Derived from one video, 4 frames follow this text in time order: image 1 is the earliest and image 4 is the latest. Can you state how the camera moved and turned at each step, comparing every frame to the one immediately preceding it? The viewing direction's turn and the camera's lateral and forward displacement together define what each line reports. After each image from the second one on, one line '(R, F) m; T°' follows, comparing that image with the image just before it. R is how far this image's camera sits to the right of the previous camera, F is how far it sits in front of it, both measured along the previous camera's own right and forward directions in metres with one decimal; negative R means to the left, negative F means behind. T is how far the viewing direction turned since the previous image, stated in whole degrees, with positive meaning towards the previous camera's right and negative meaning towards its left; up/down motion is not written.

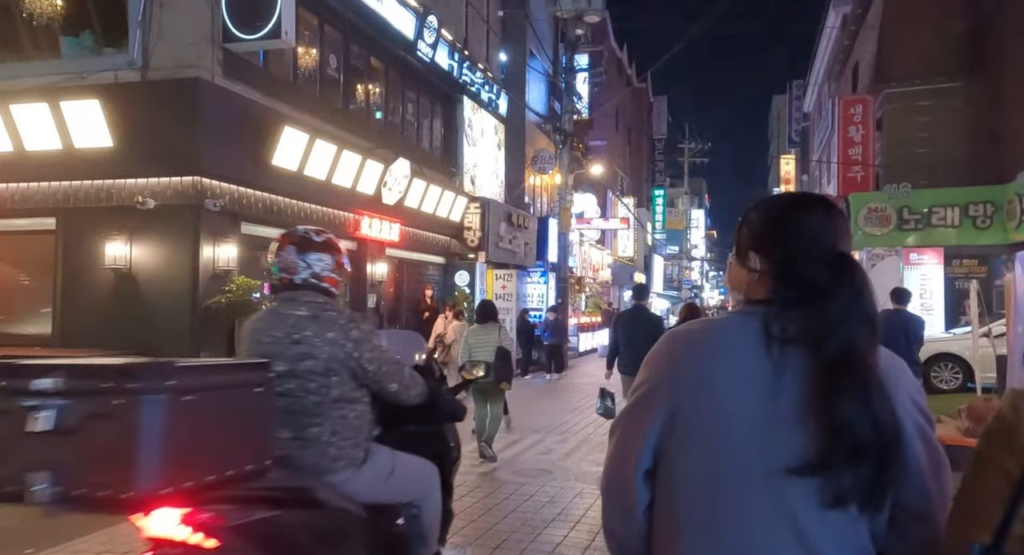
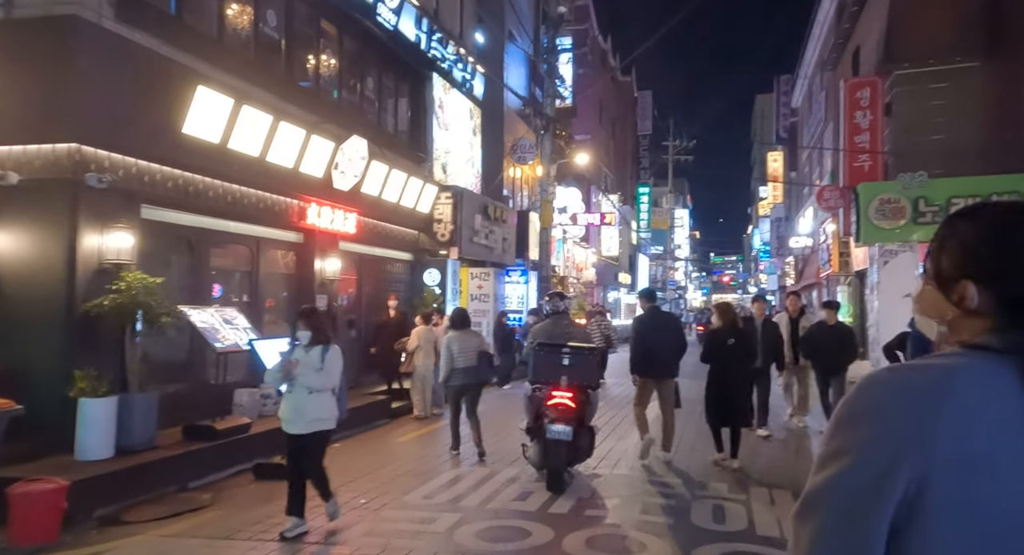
(+0.1, +2.1) m; +1°
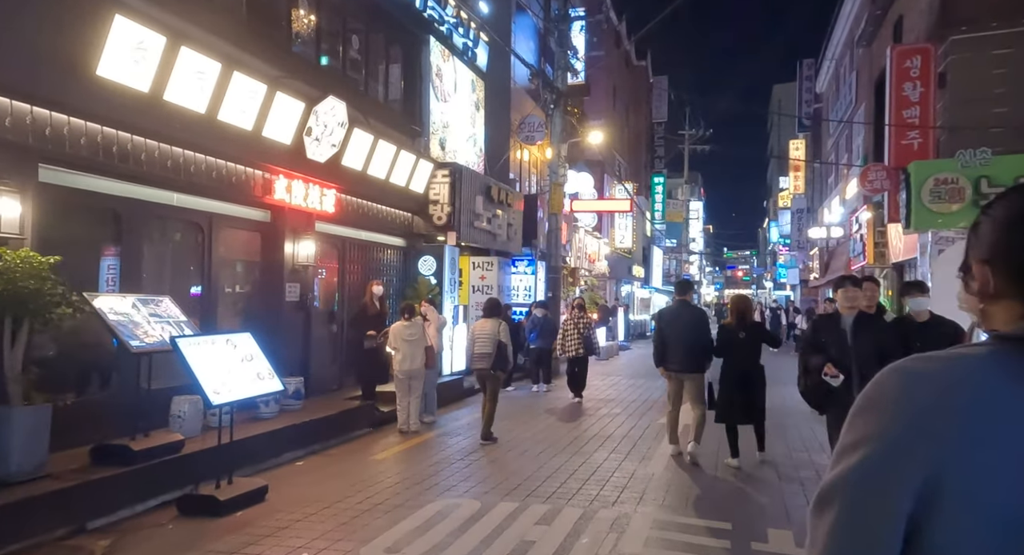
(+0.1, +1.9) m; -1°
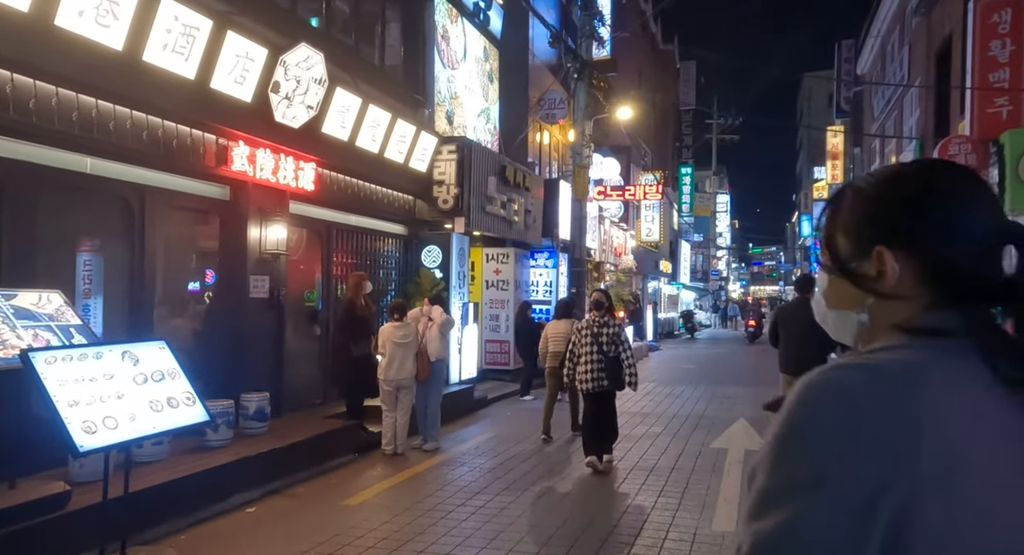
(0.0, +2.2) m; -1°
